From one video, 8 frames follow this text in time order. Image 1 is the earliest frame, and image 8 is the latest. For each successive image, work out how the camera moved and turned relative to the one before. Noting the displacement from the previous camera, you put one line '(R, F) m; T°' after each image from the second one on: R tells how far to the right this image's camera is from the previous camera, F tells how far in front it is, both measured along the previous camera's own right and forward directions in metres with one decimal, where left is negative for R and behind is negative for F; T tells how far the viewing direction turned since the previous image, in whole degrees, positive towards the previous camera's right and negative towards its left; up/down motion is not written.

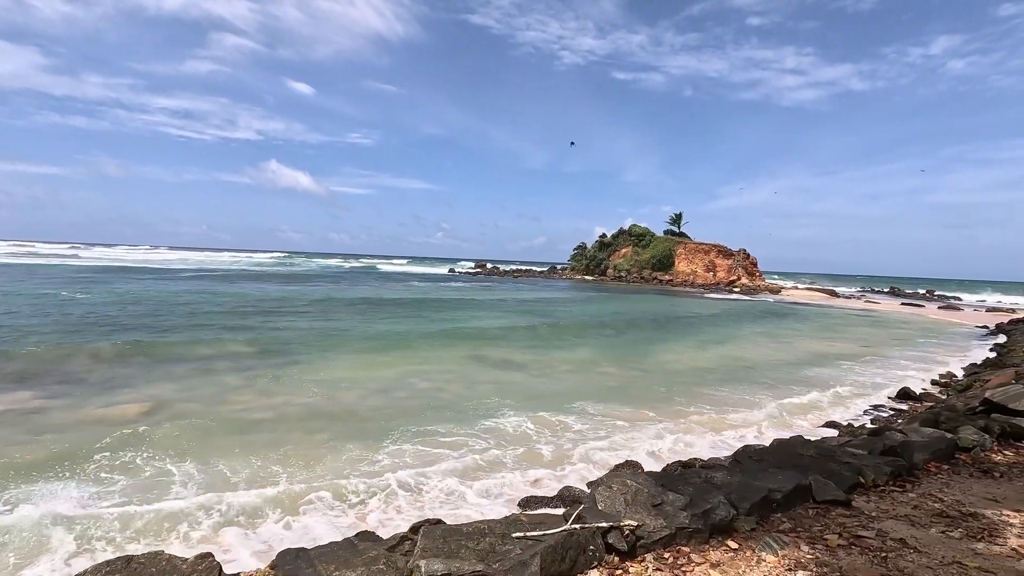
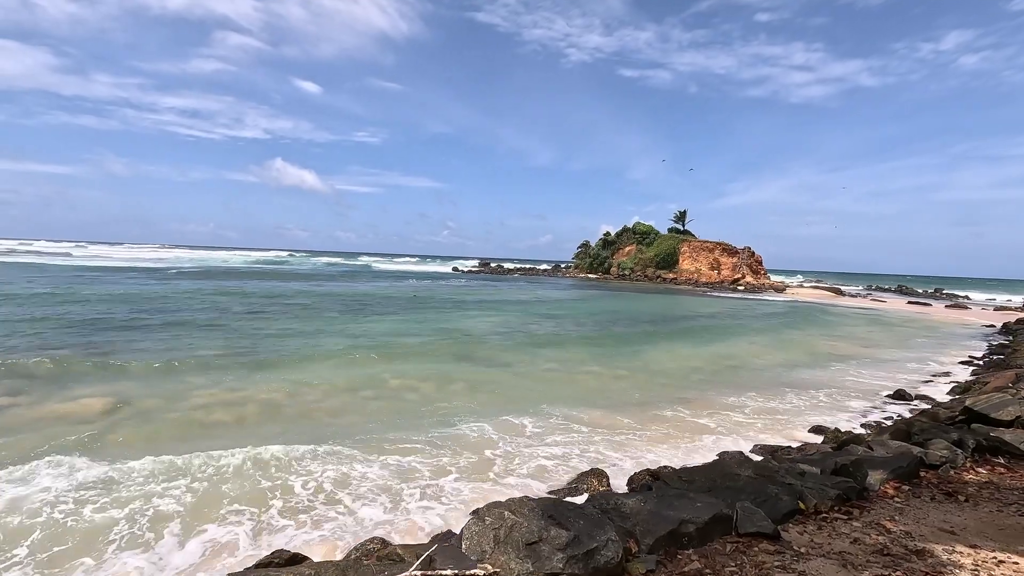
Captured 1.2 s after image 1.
(+0.7, +0.4) m; -1°
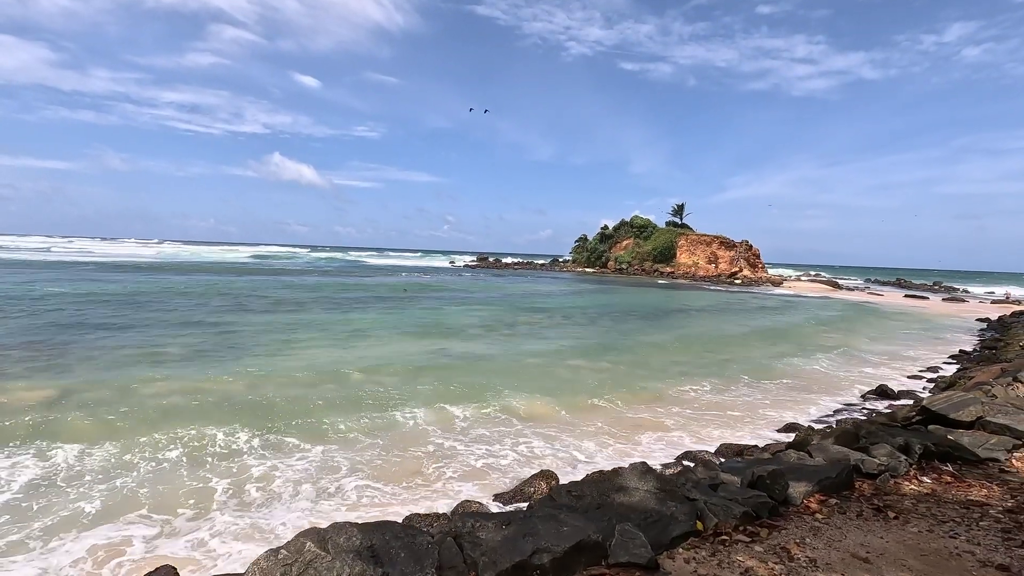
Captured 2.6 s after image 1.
(+0.7, +0.4) m; 0°
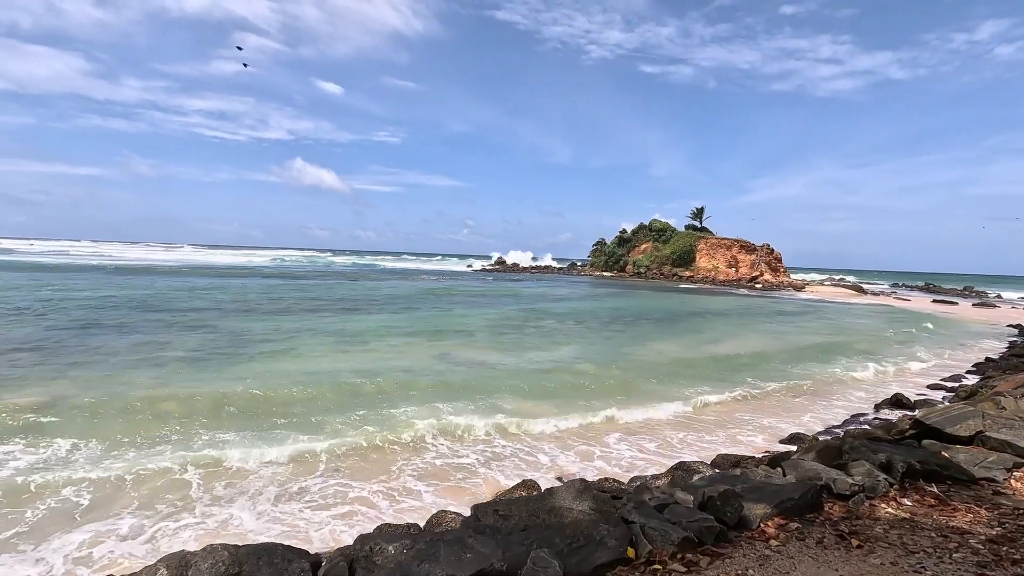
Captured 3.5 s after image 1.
(+0.5, +0.2) m; -2°
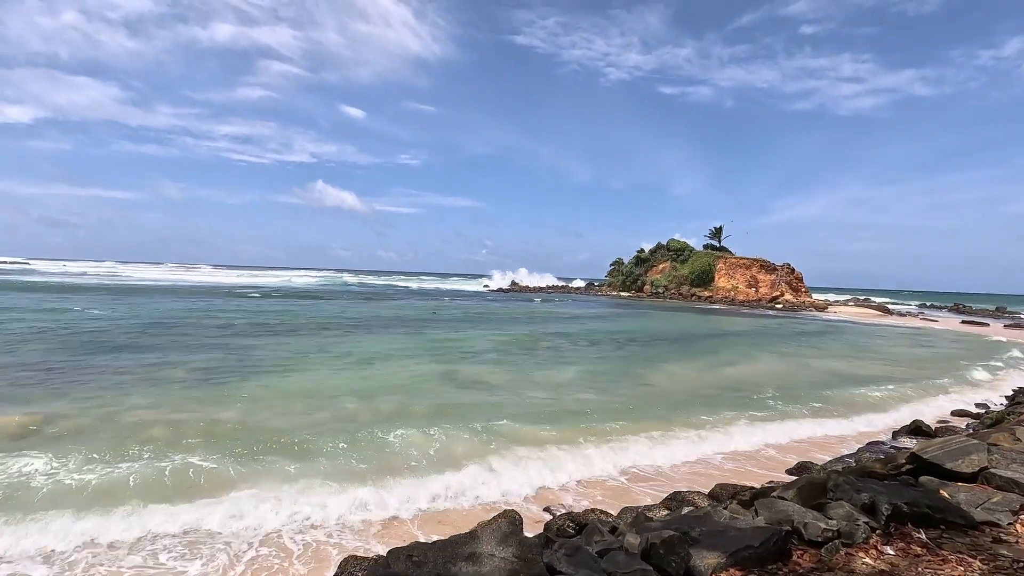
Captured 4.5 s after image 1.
(+0.4, +0.2) m; -2°
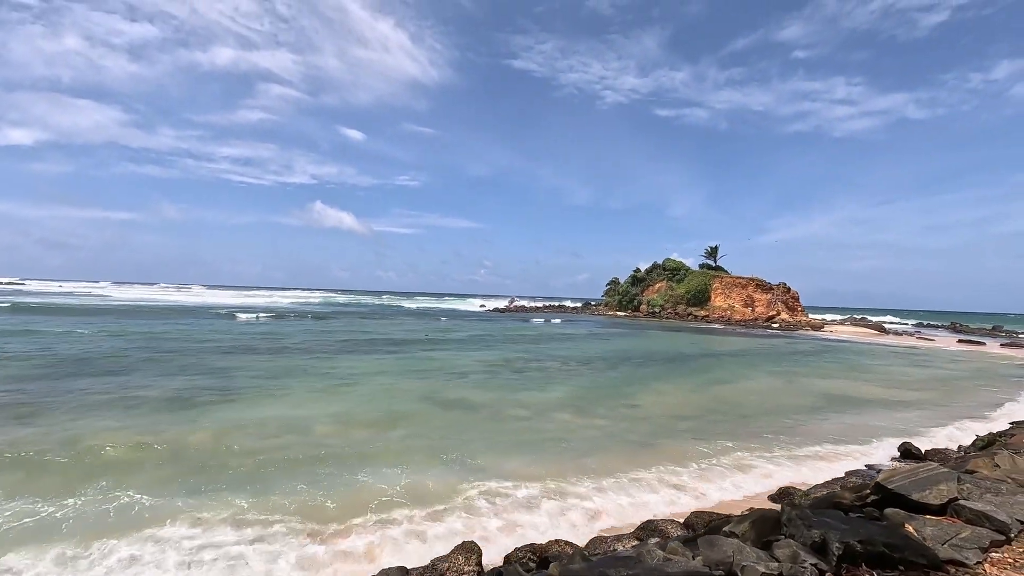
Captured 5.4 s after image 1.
(+0.4, +0.2) m; 0°
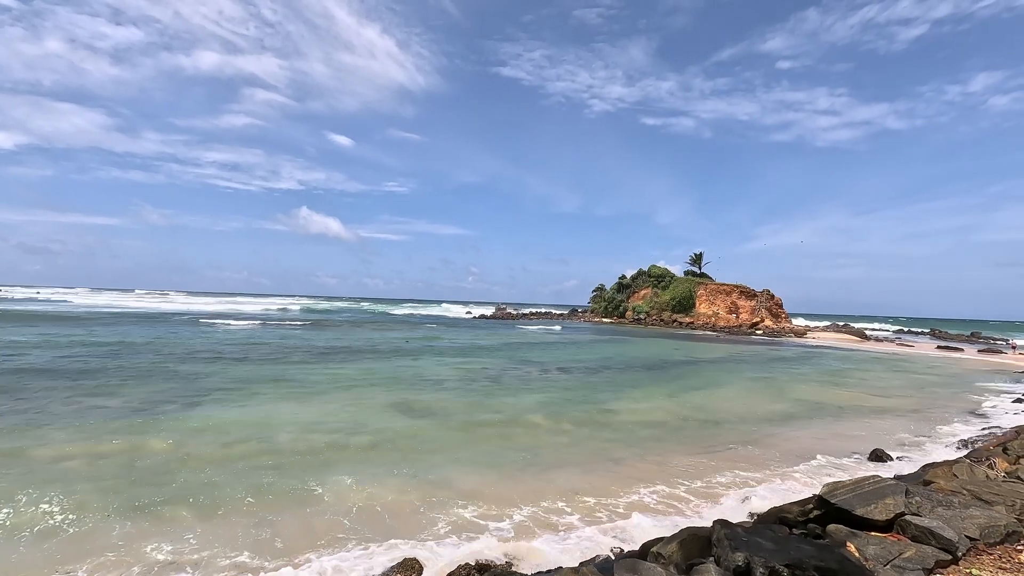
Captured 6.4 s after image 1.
(+0.5, +0.3) m; +1°
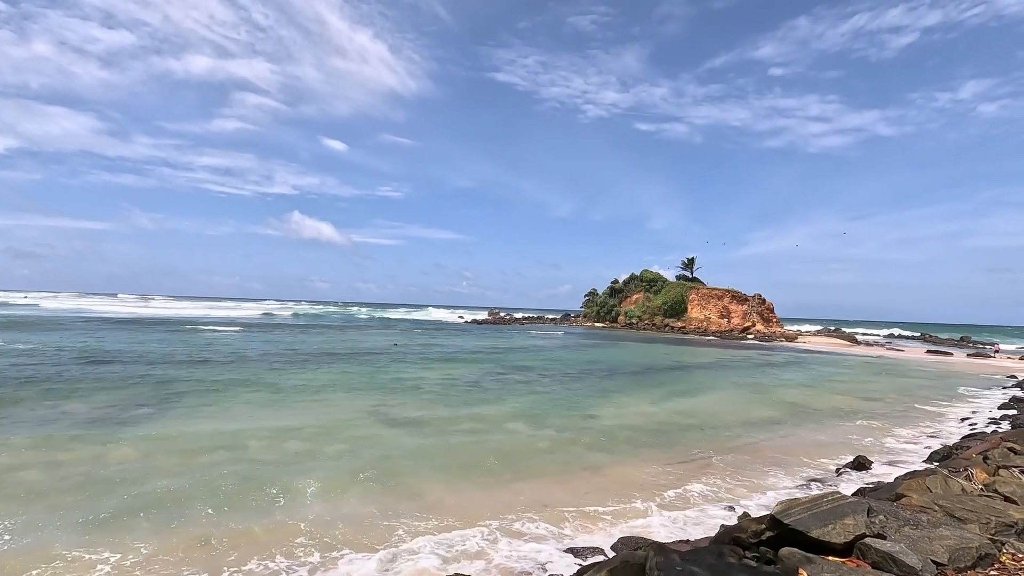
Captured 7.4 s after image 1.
(+0.4, +0.3) m; +1°
